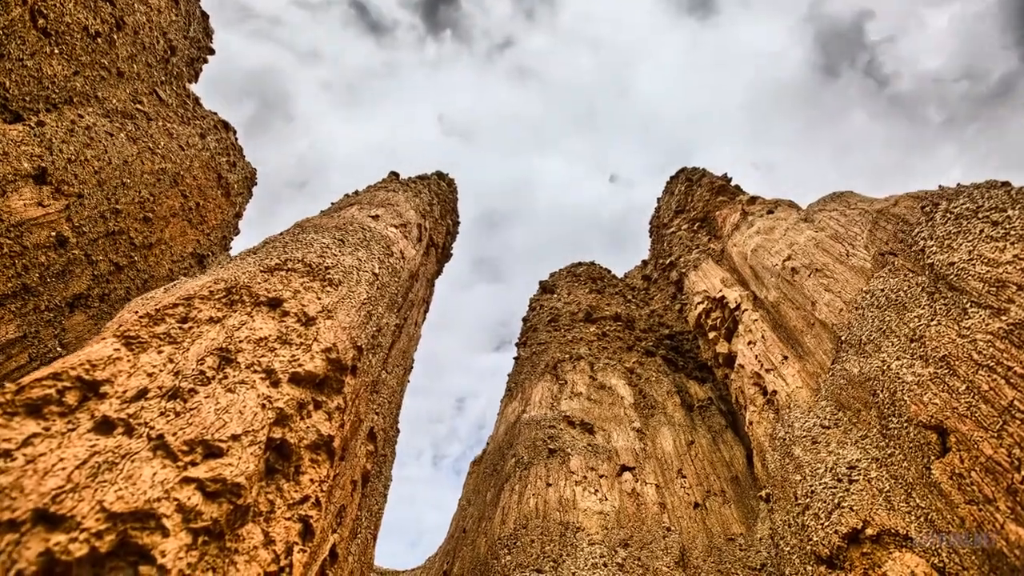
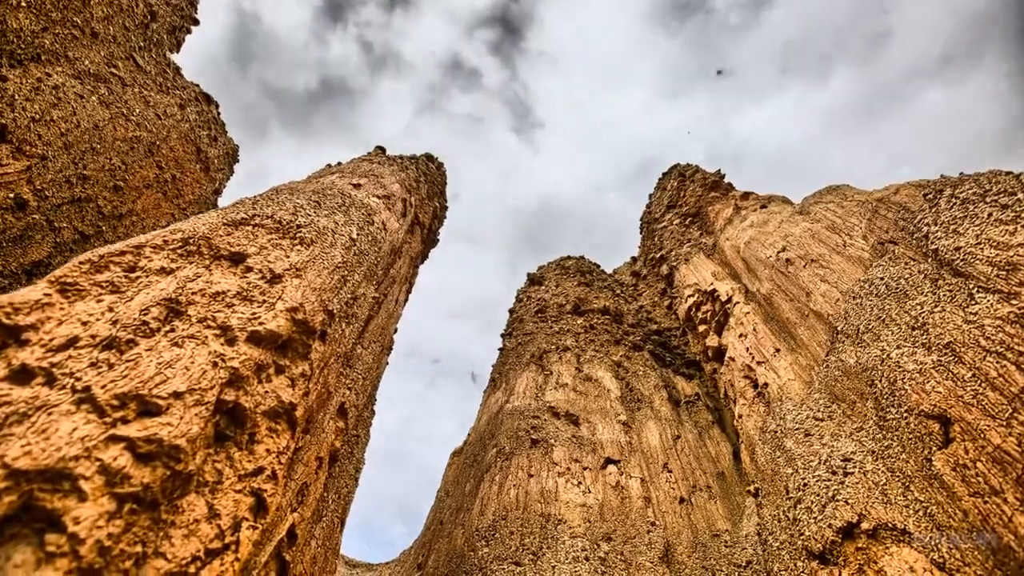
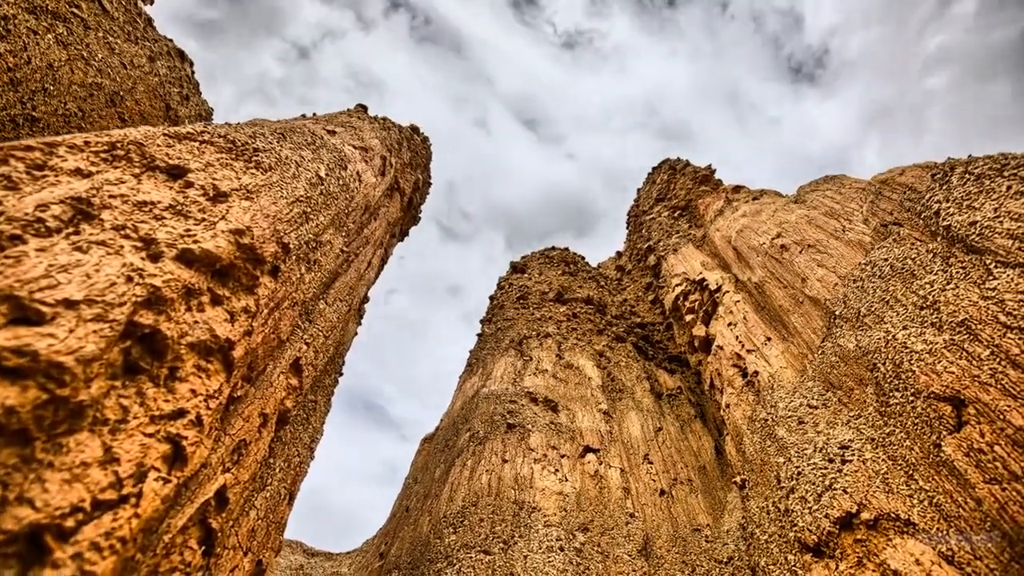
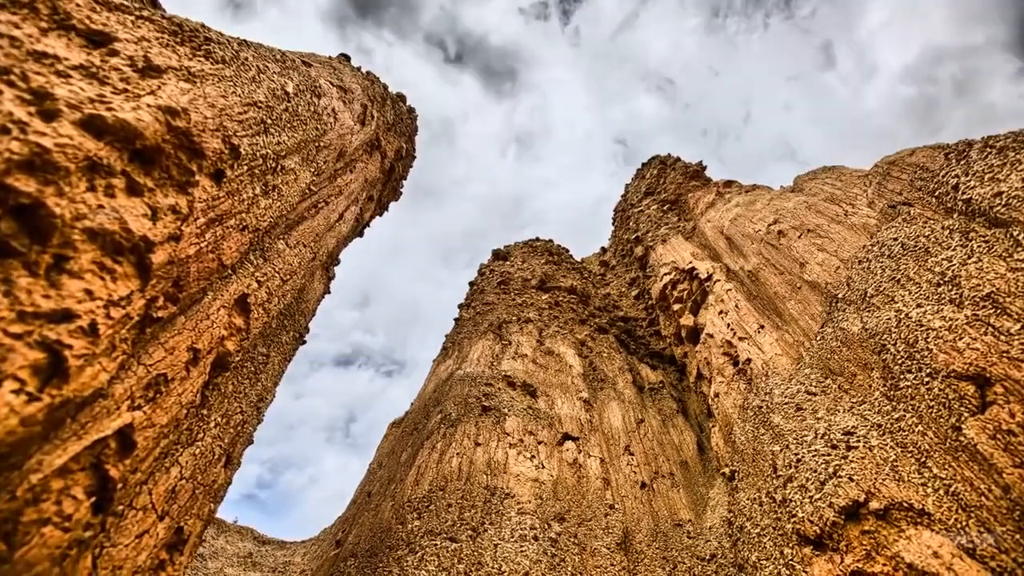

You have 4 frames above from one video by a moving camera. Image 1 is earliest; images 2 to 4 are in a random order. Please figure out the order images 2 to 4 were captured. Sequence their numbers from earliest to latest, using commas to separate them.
2, 3, 4
